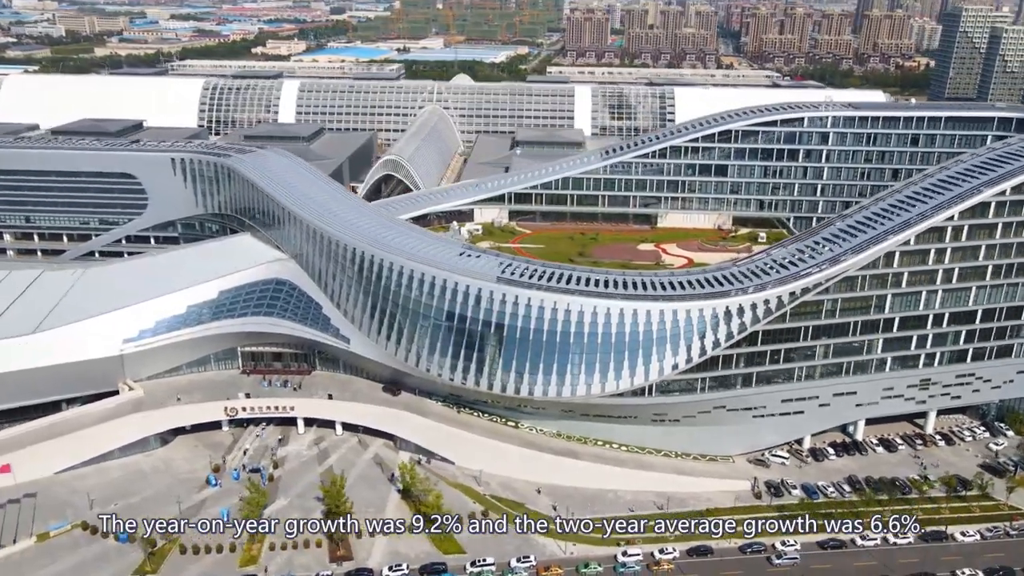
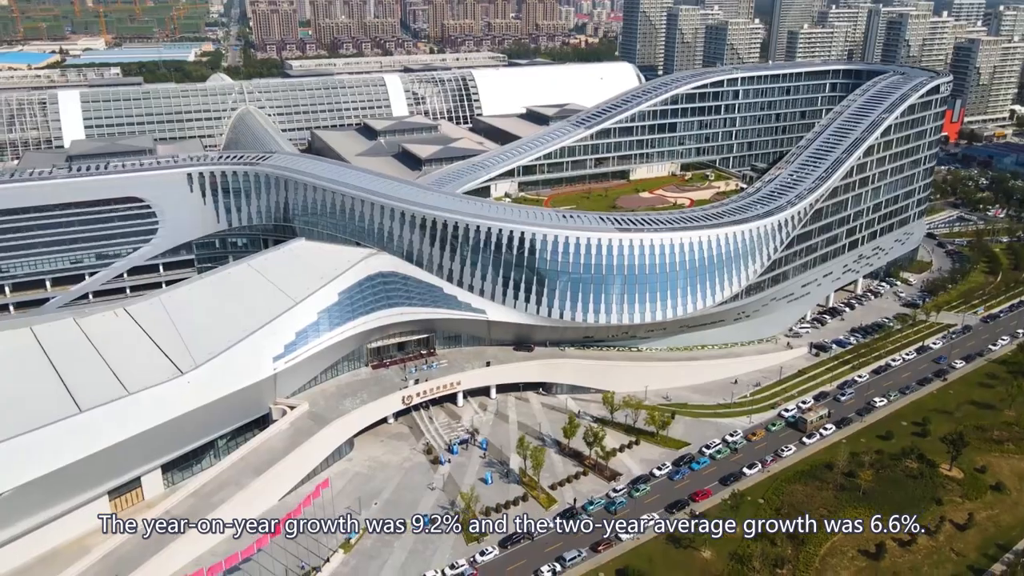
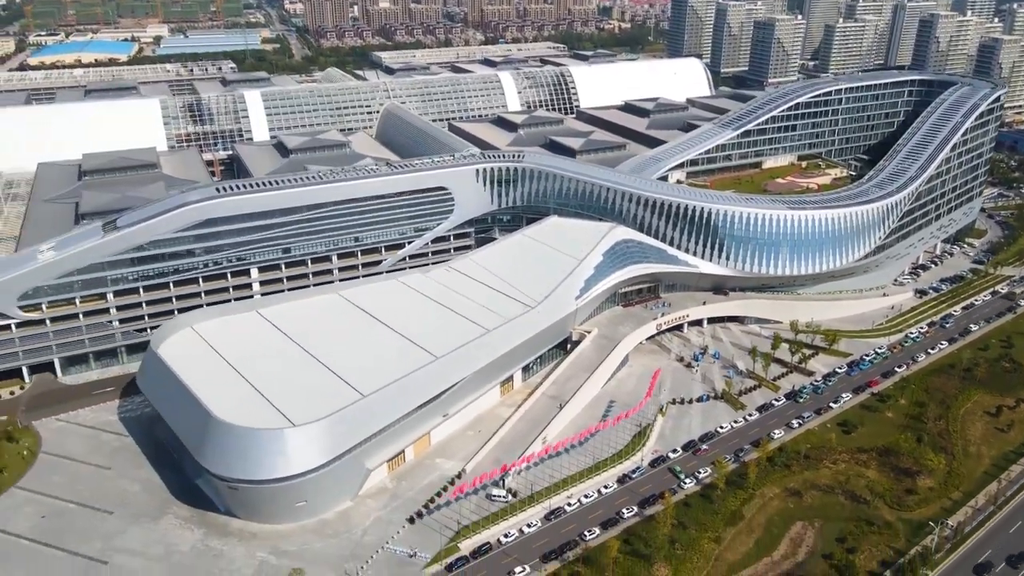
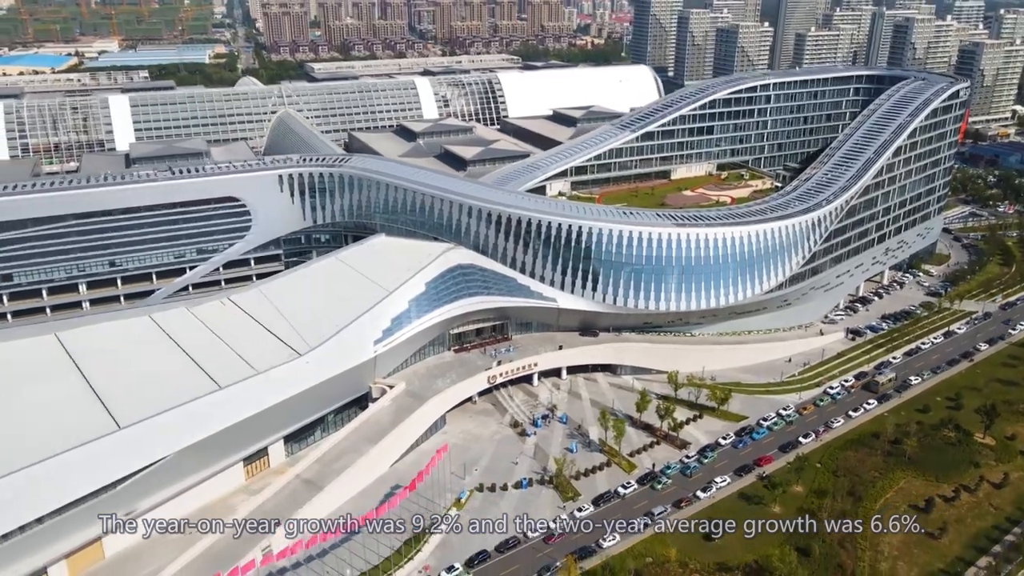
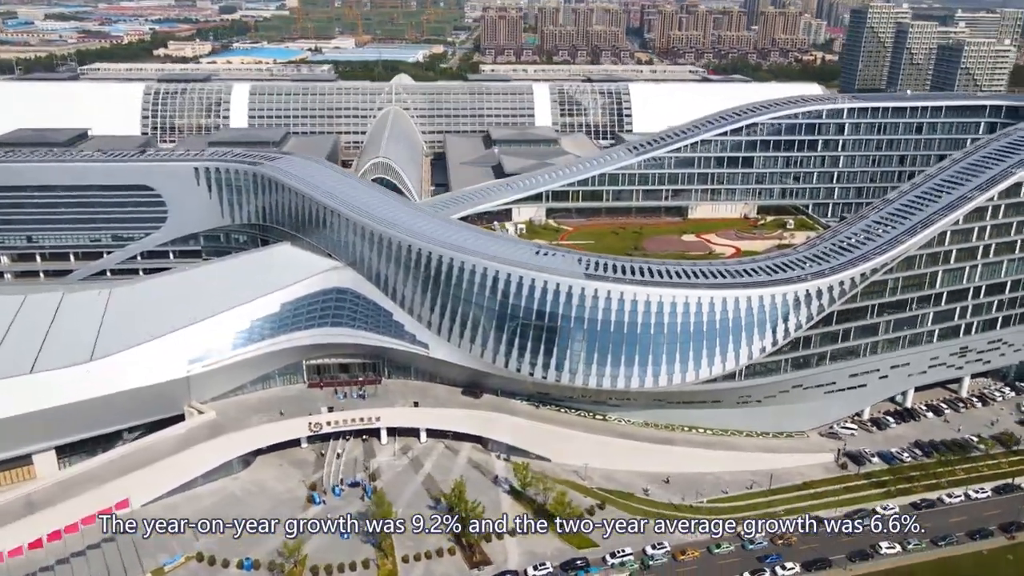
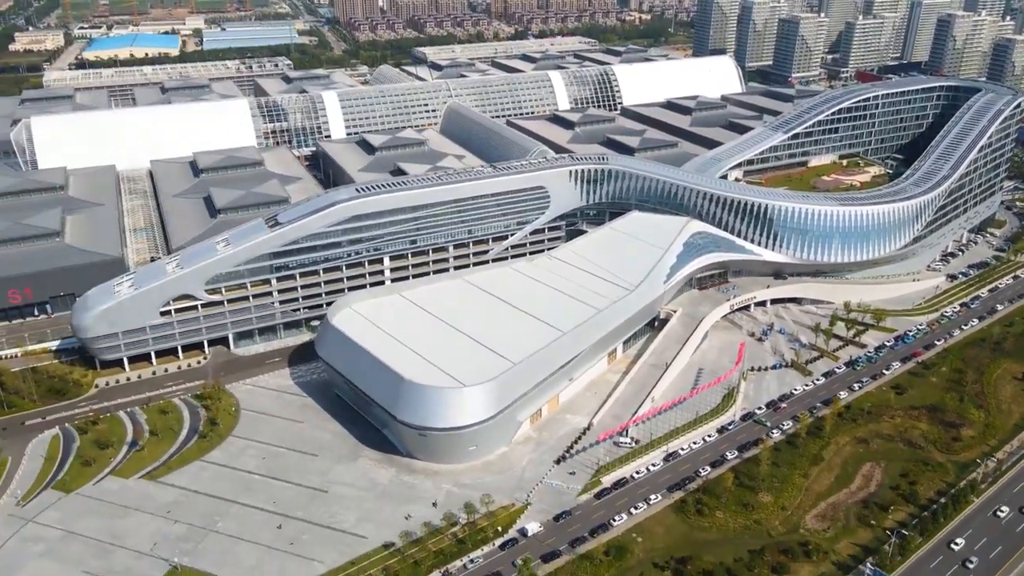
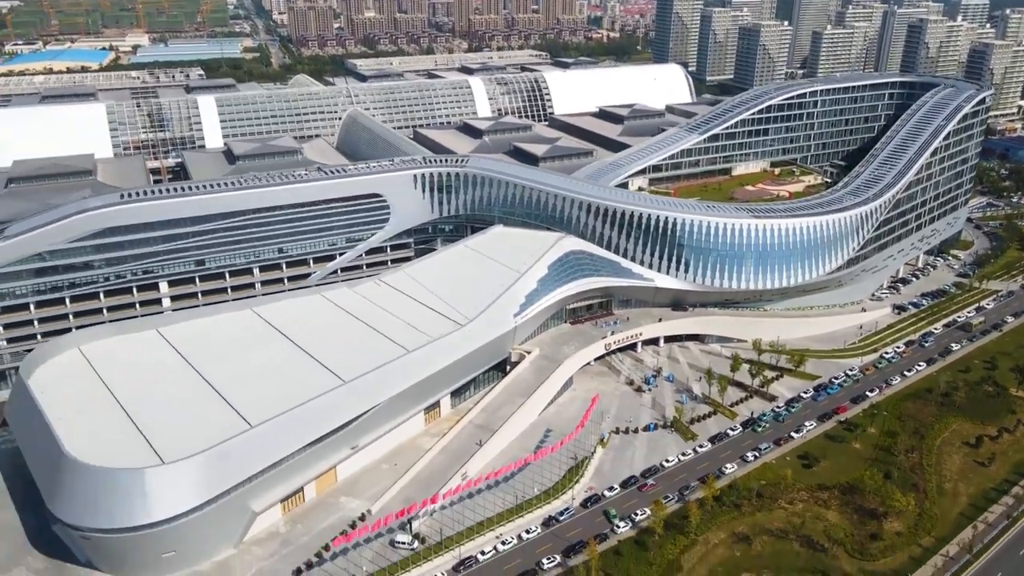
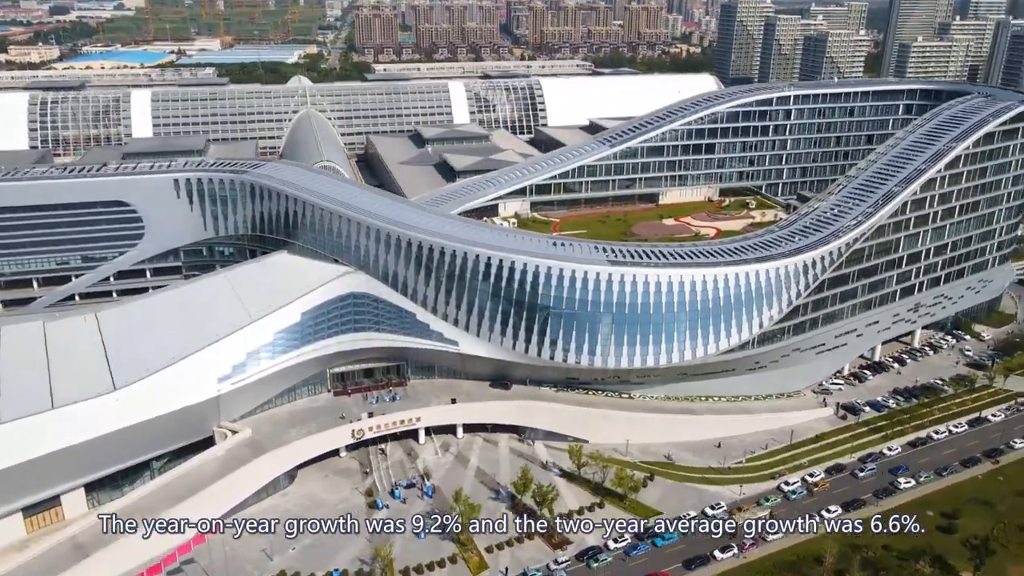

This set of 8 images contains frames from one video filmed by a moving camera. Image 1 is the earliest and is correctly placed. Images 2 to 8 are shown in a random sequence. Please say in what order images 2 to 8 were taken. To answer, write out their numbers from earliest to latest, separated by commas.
5, 8, 2, 4, 7, 3, 6
